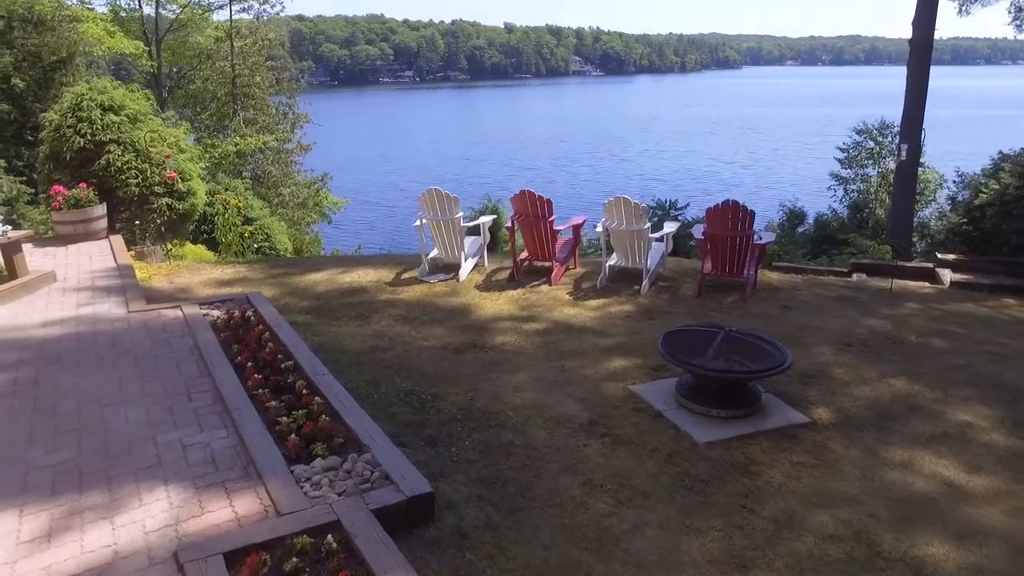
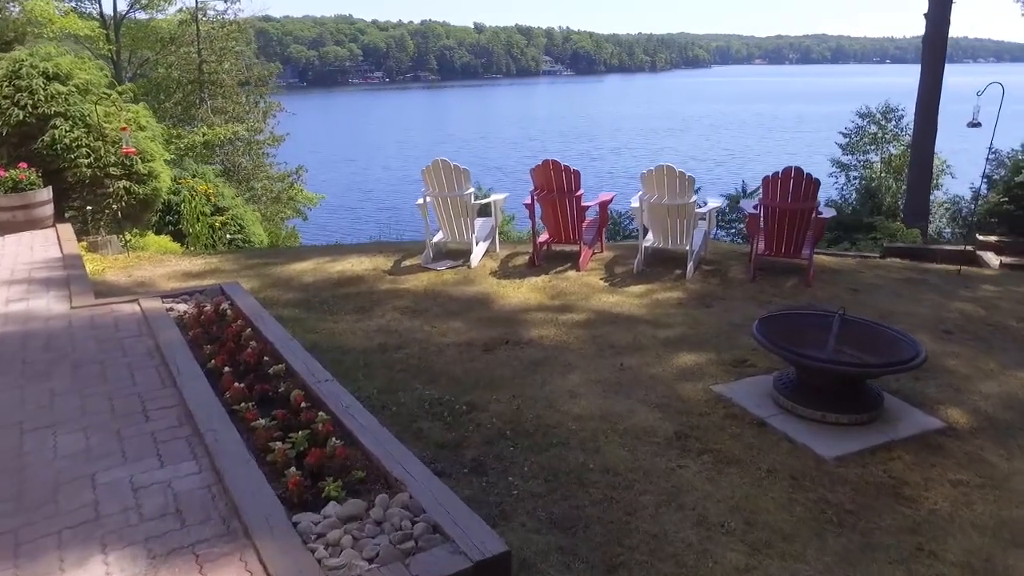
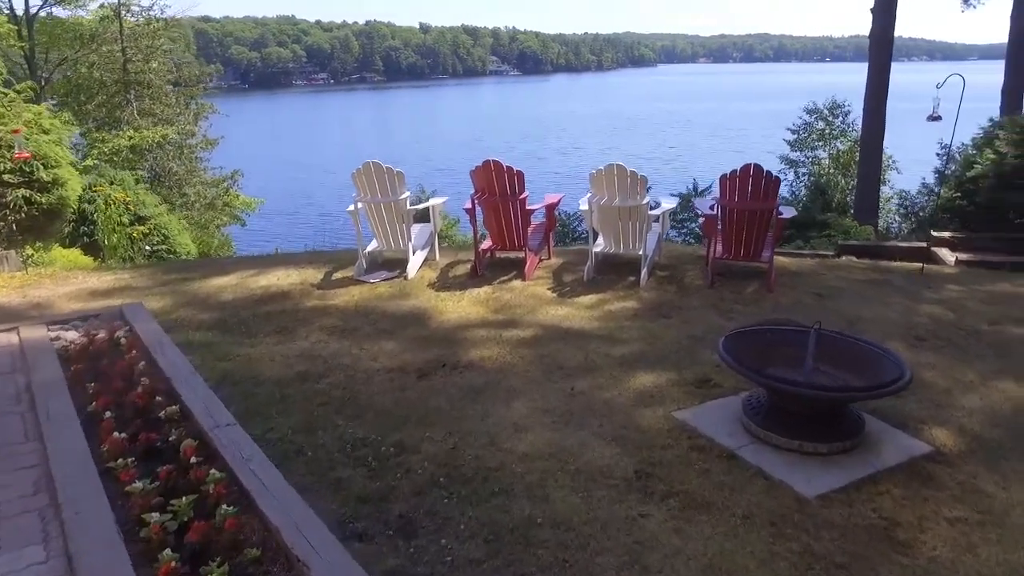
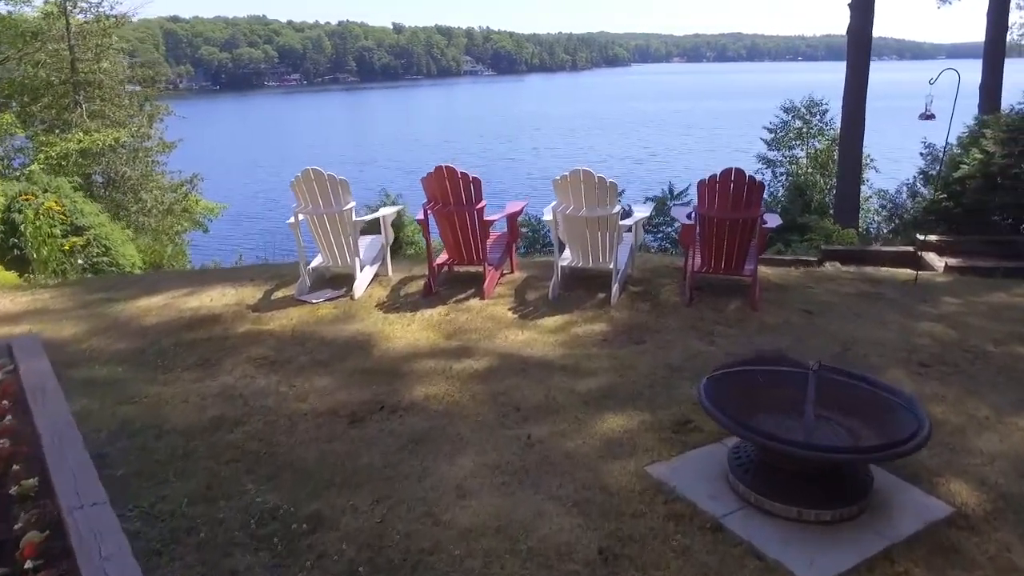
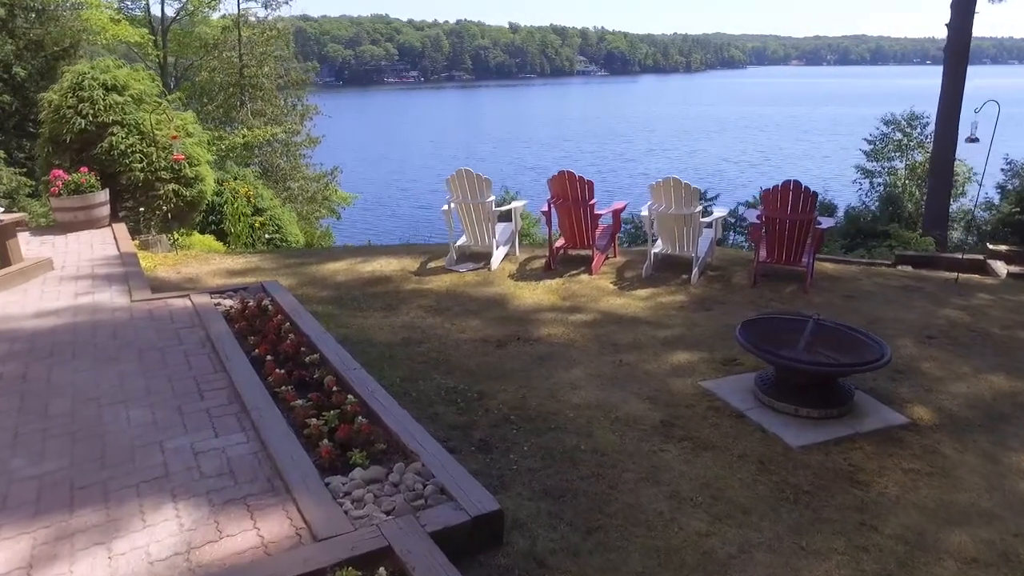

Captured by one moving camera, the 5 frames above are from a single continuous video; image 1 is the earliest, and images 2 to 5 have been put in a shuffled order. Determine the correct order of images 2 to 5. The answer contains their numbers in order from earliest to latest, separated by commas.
5, 2, 3, 4
